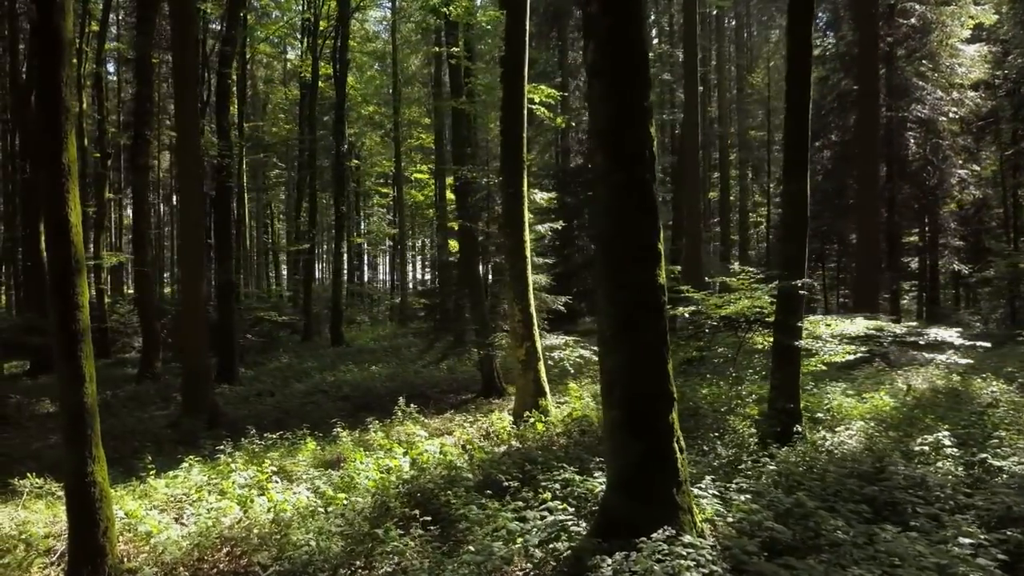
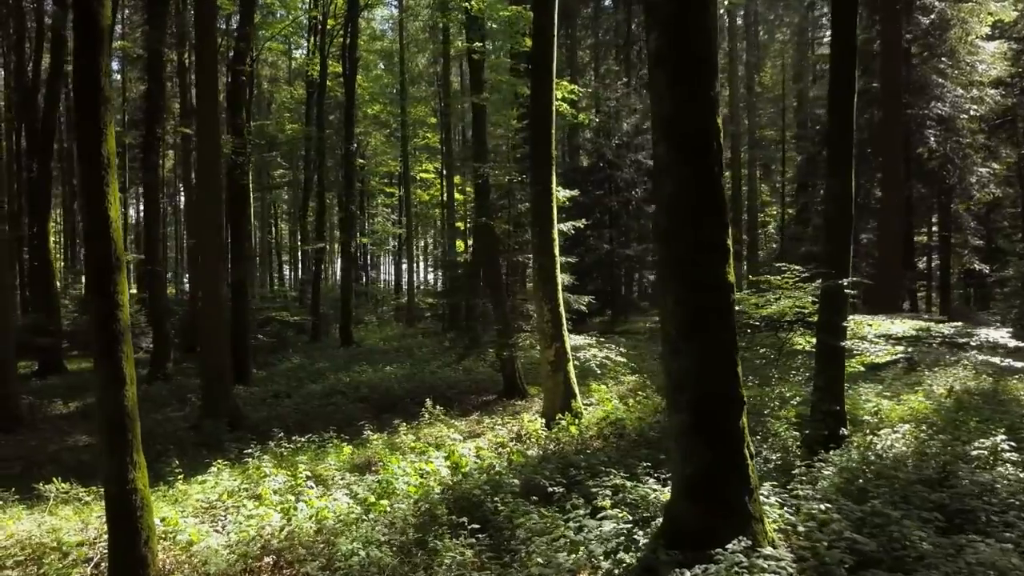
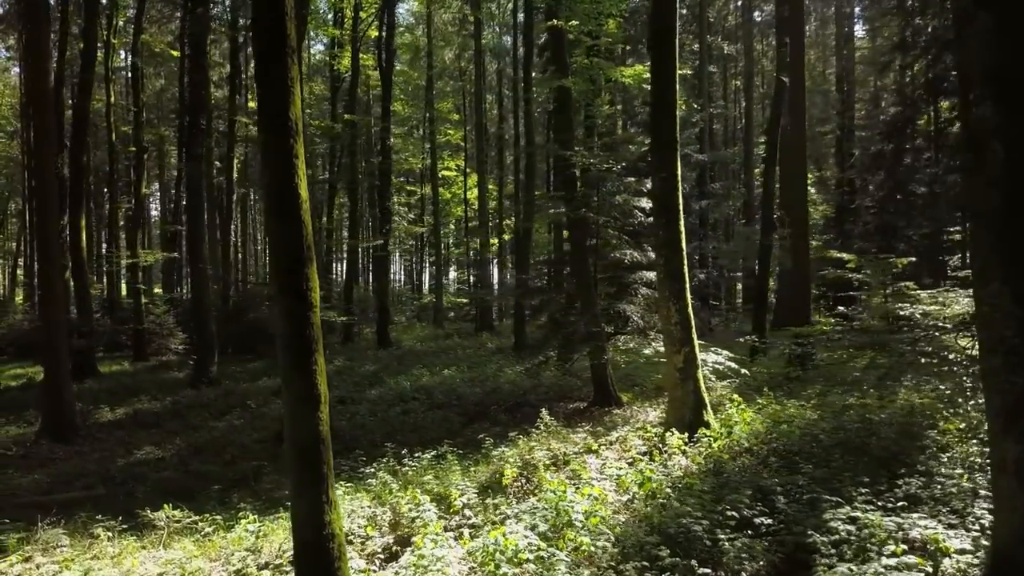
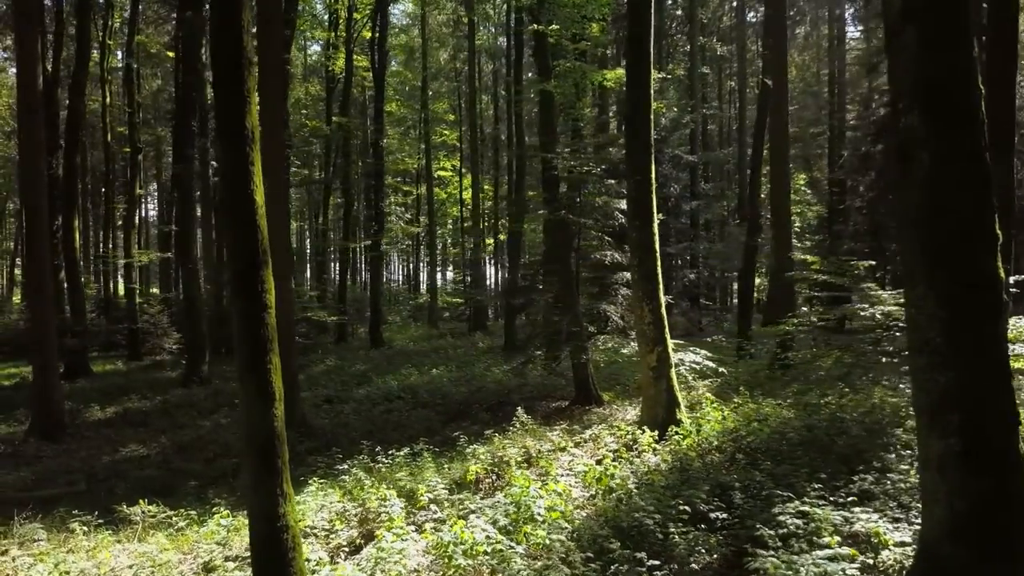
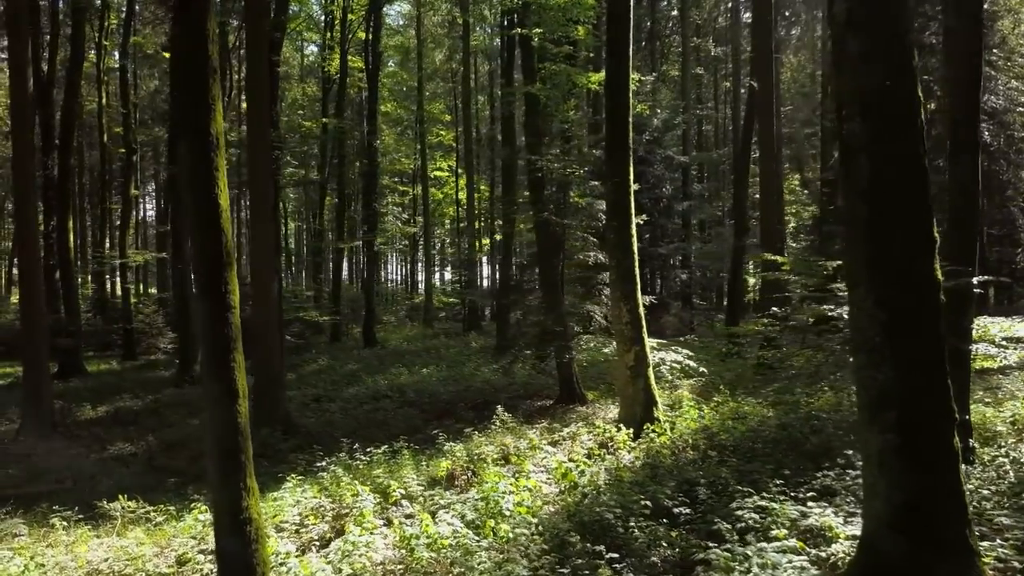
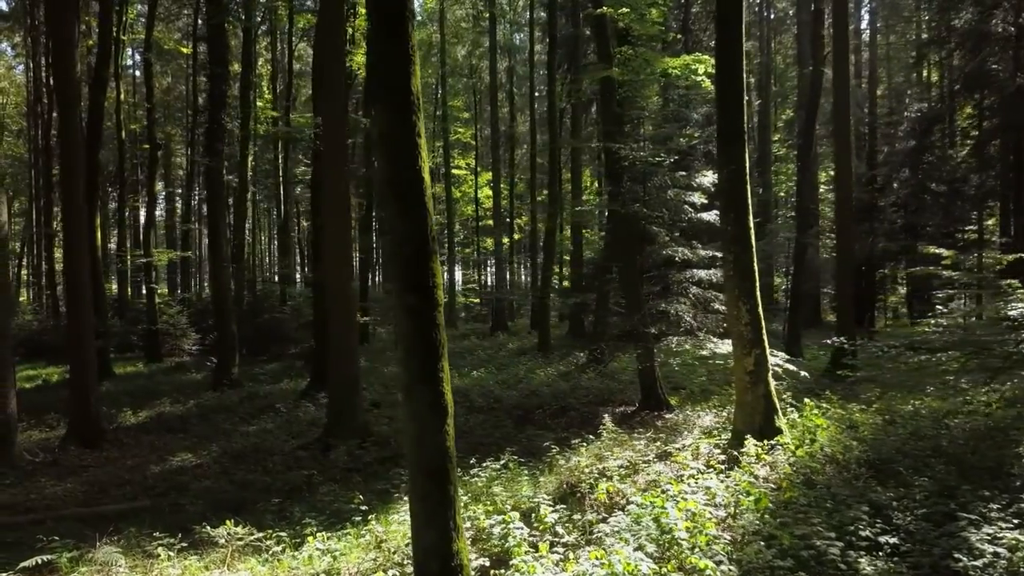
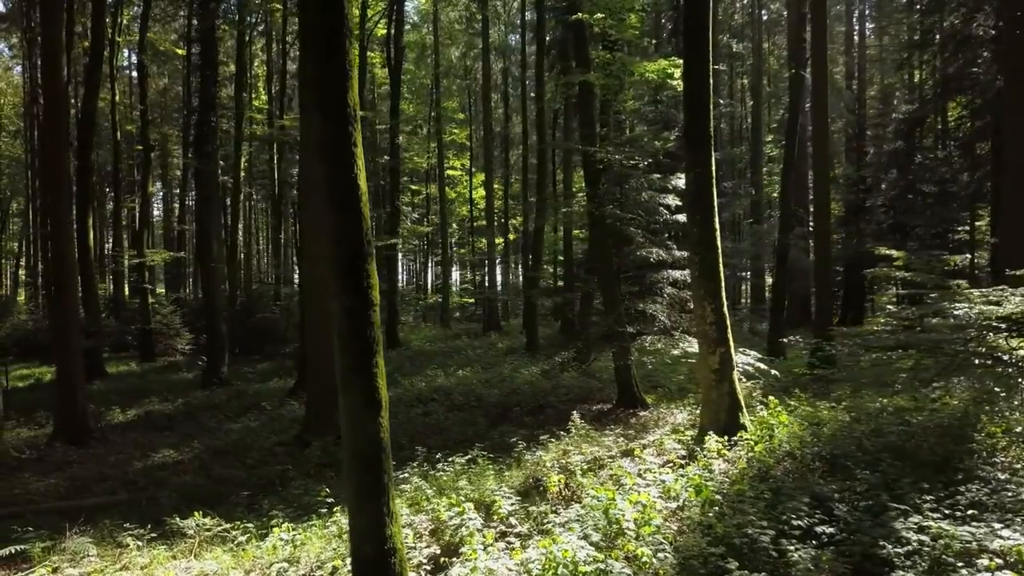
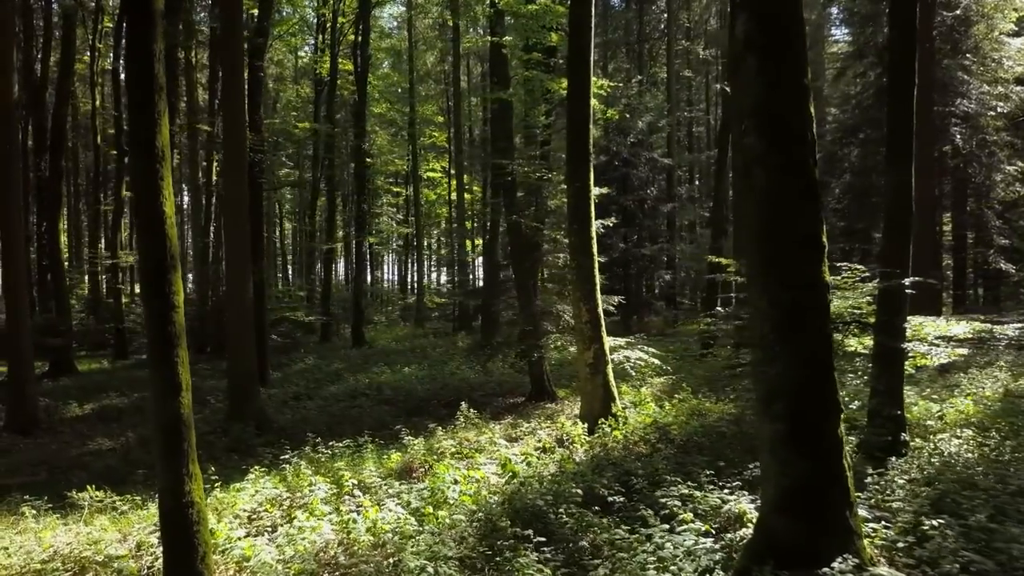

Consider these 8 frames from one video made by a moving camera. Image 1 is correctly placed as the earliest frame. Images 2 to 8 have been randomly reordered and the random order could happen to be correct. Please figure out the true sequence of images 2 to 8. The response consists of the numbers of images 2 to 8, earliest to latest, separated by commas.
2, 8, 5, 4, 3, 7, 6
